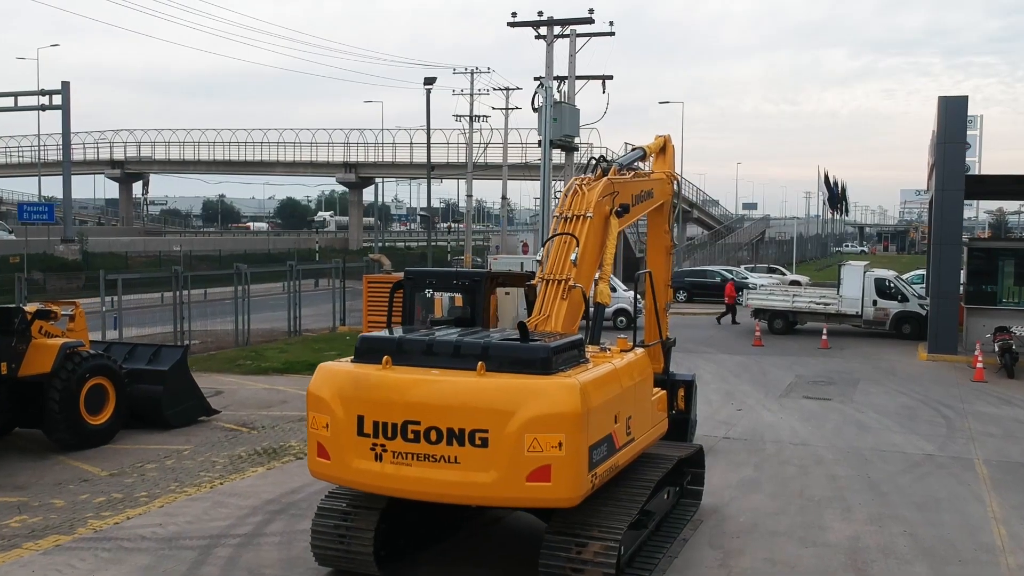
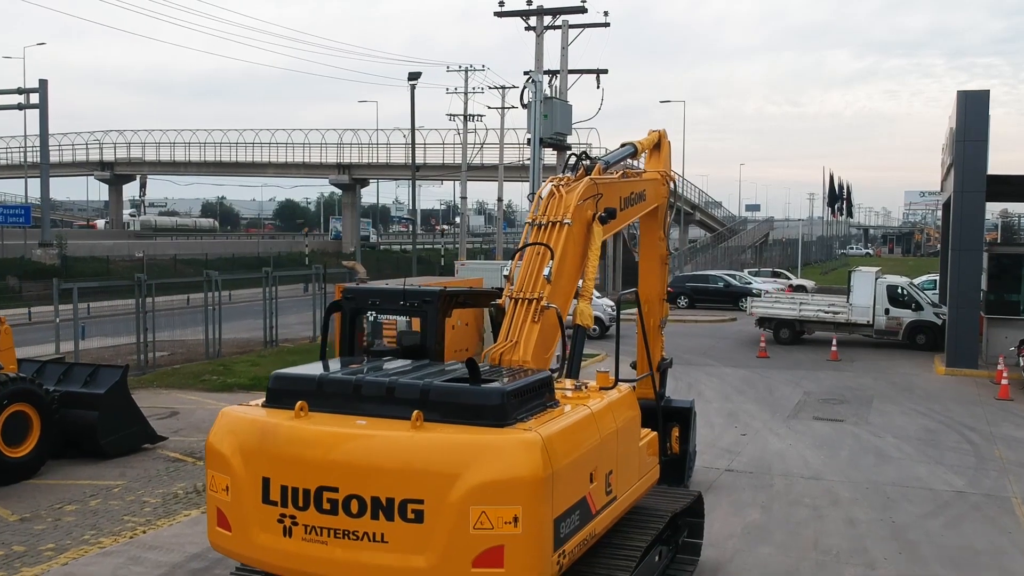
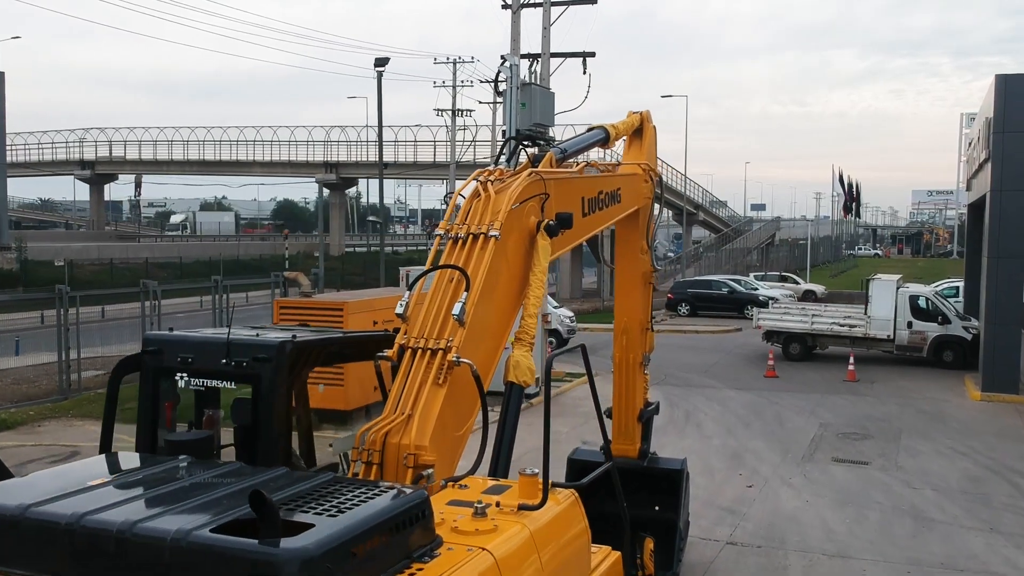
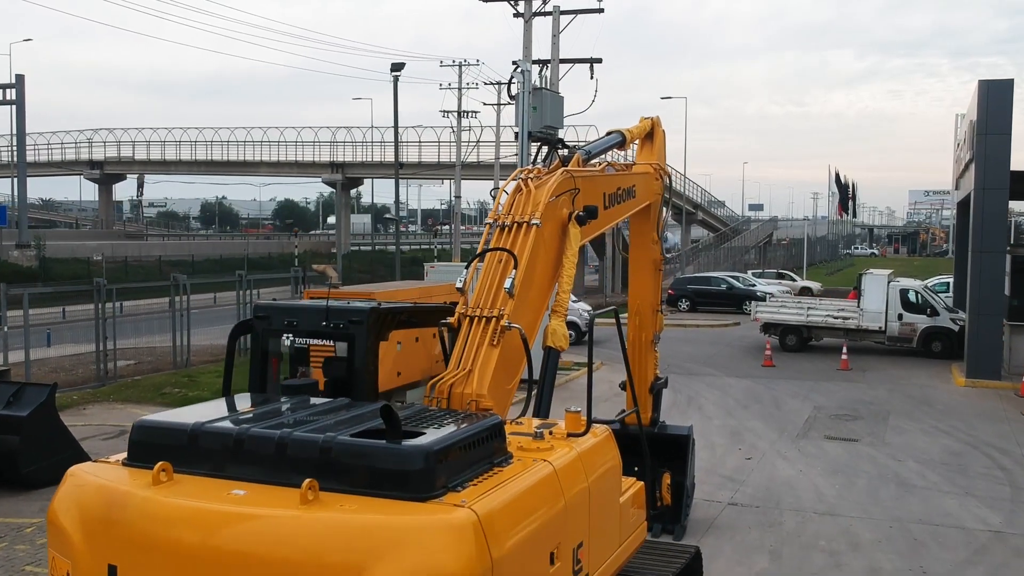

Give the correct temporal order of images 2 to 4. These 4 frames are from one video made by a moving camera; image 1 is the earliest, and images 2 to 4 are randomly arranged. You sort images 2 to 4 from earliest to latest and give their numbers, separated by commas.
2, 4, 3
